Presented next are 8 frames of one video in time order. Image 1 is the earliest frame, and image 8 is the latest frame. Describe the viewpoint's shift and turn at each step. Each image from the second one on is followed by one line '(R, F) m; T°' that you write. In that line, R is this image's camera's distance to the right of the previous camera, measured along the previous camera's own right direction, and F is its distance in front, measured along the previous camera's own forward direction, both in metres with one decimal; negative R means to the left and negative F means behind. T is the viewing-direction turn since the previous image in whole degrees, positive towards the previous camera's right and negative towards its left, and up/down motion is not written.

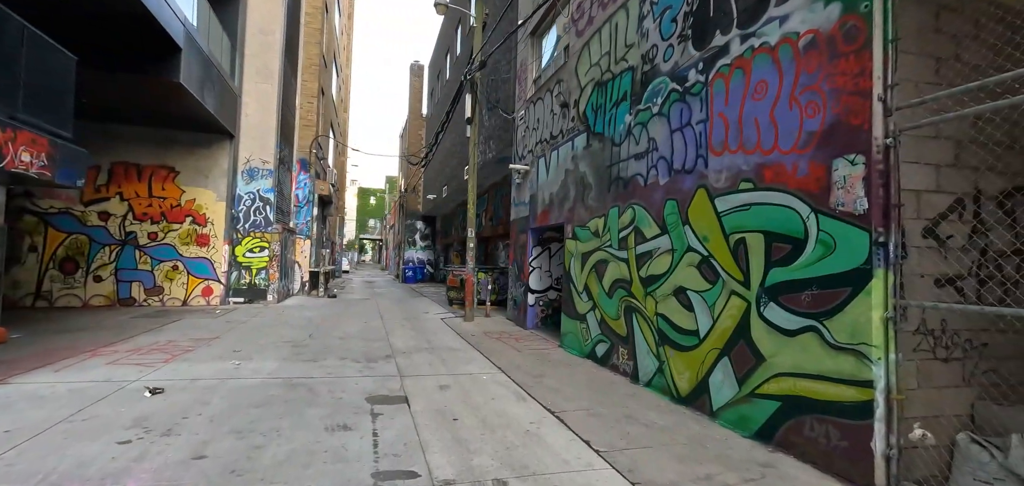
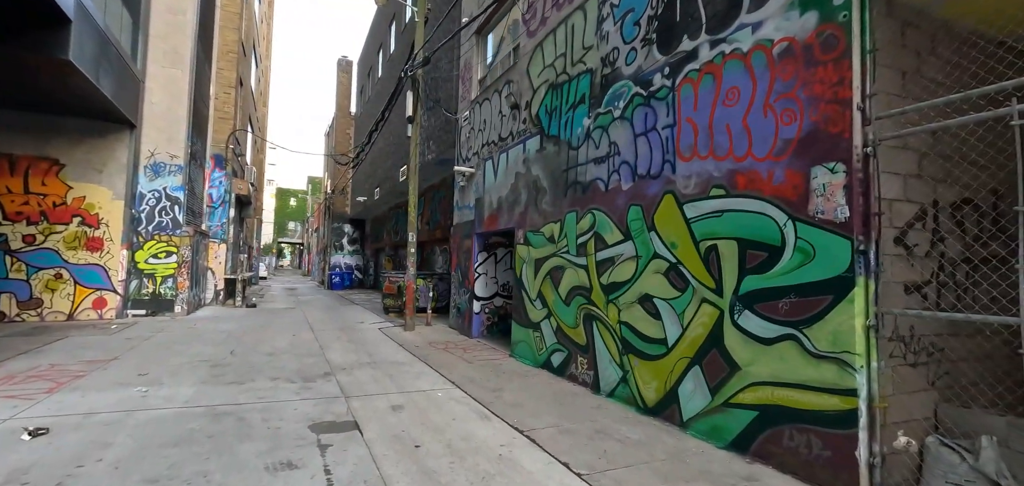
(-0.3, +0.4) m; +9°
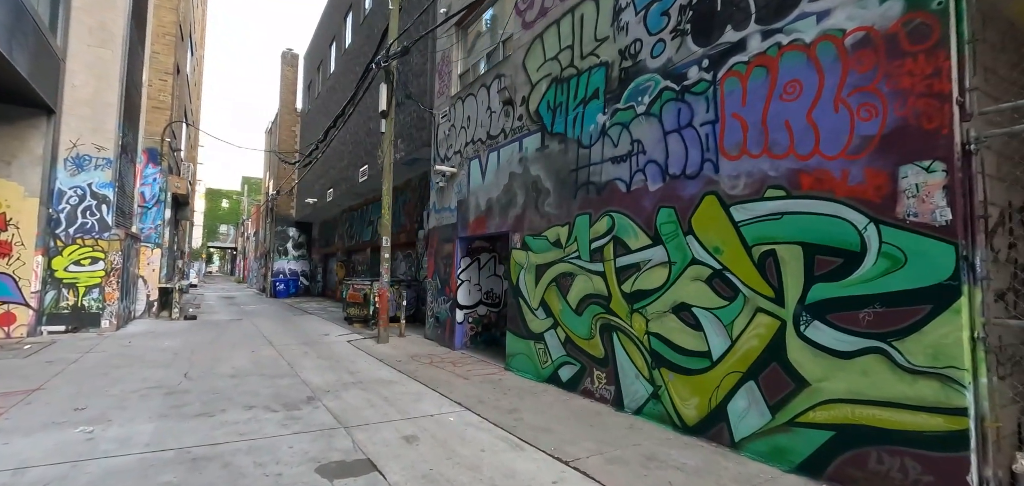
(-0.8, +0.6) m; +7°
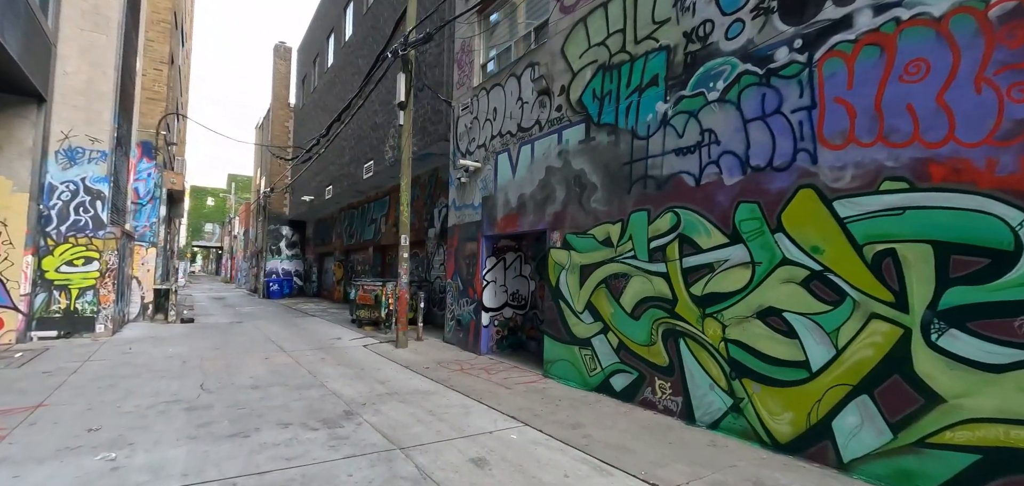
(-0.8, +0.5) m; +1°
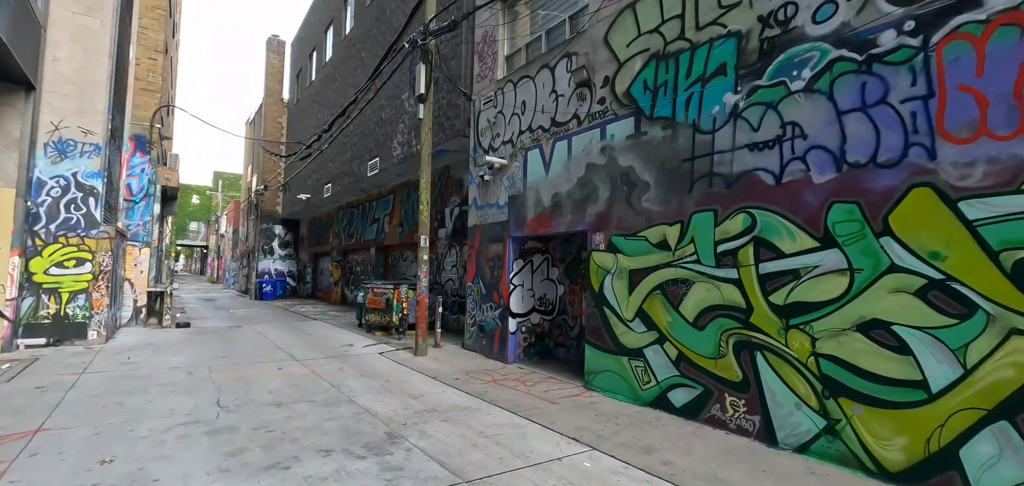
(-0.7, +0.5) m; +1°
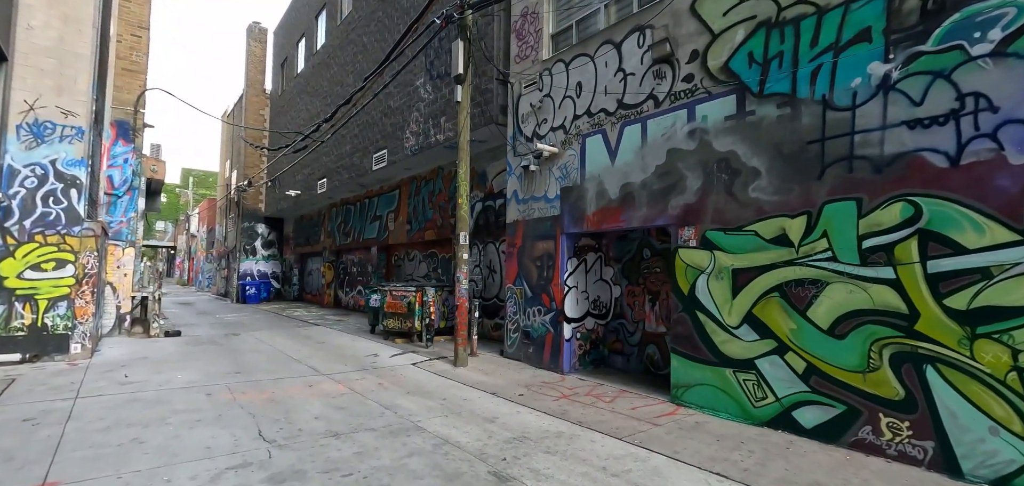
(-1.3, +0.9) m; +3°
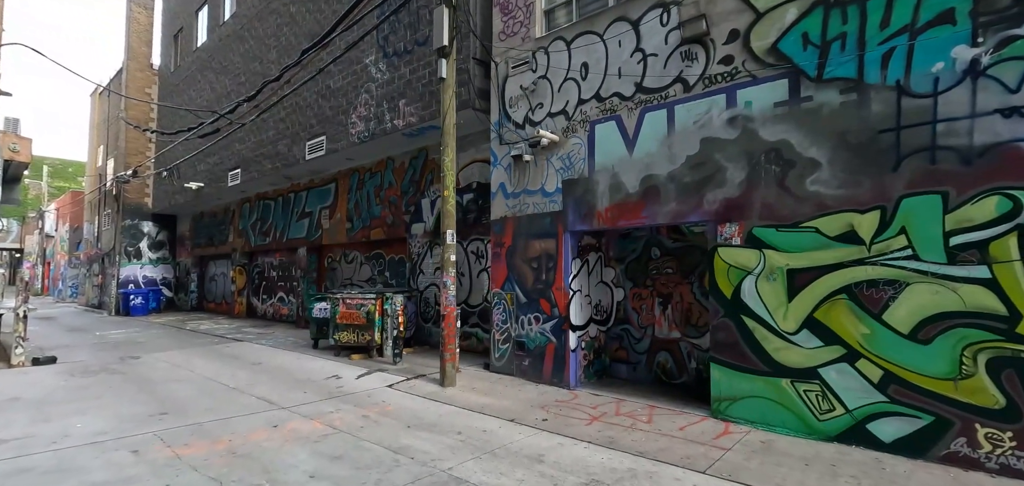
(-1.2, +1.1) m; +11°
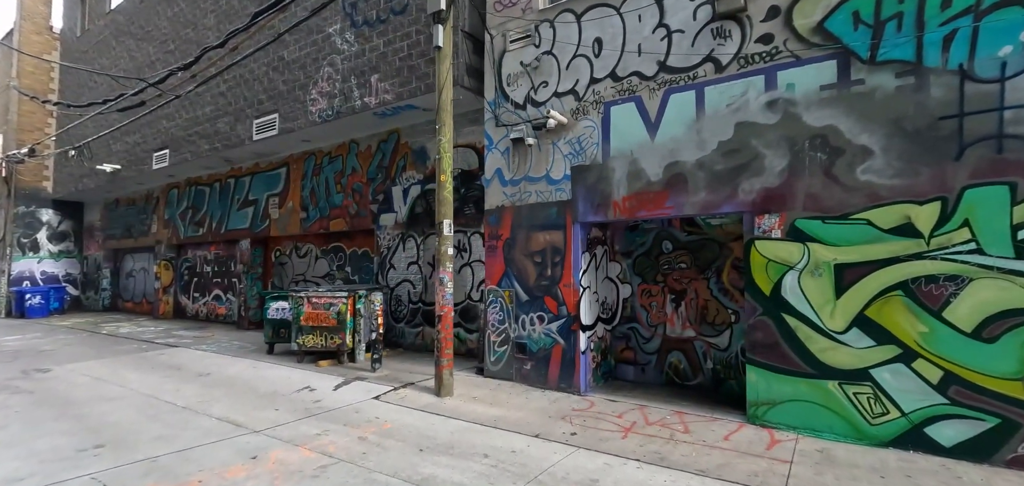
(-0.8, +0.7) m; +7°
